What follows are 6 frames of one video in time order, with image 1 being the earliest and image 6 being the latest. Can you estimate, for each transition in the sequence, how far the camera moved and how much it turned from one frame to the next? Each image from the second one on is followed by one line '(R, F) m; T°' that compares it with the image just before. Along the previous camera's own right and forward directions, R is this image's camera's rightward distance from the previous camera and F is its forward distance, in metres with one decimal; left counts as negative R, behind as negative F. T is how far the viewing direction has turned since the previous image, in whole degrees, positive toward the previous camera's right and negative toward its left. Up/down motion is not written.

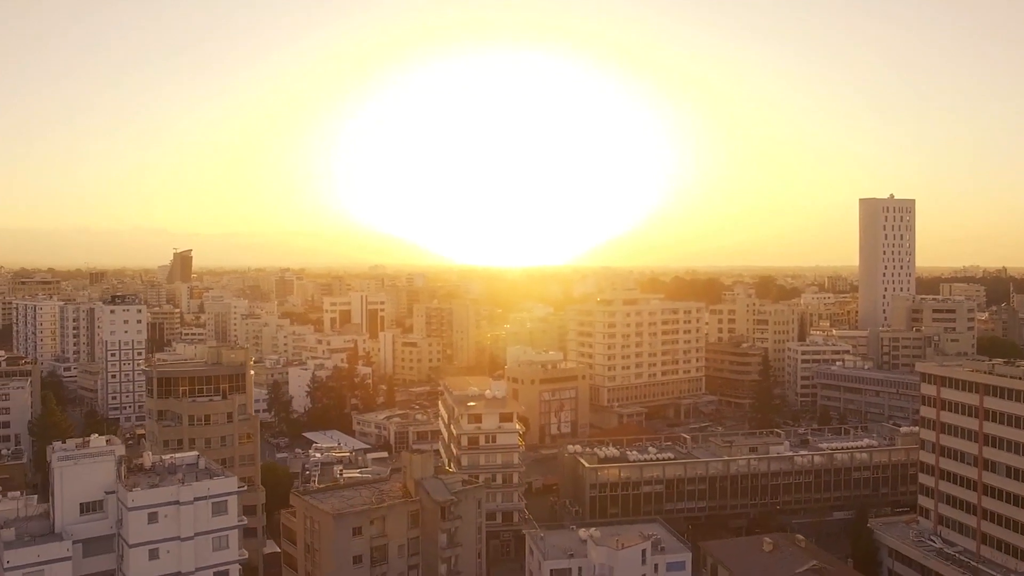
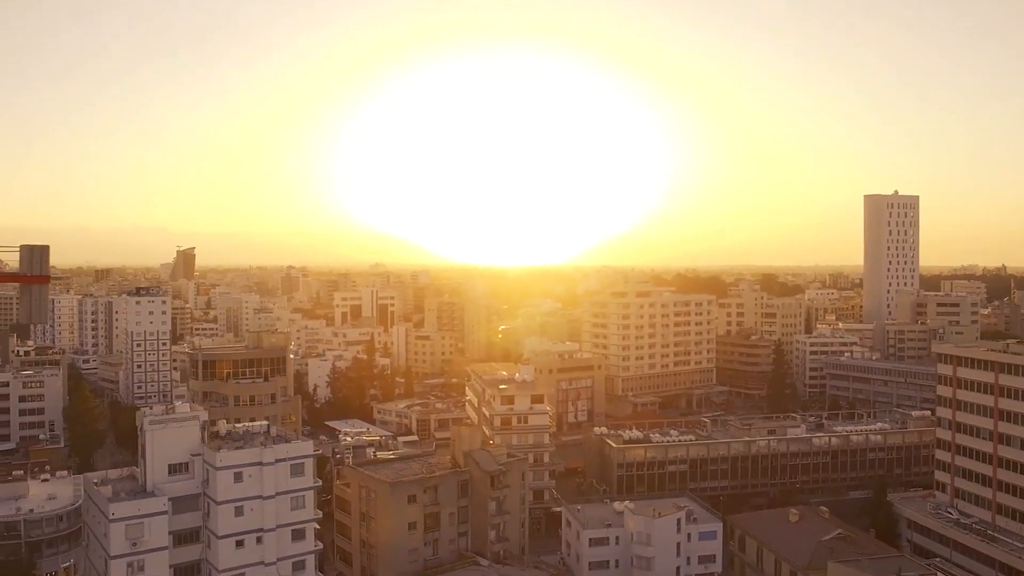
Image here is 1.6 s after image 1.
(-1.6, -1.5) m; 0°
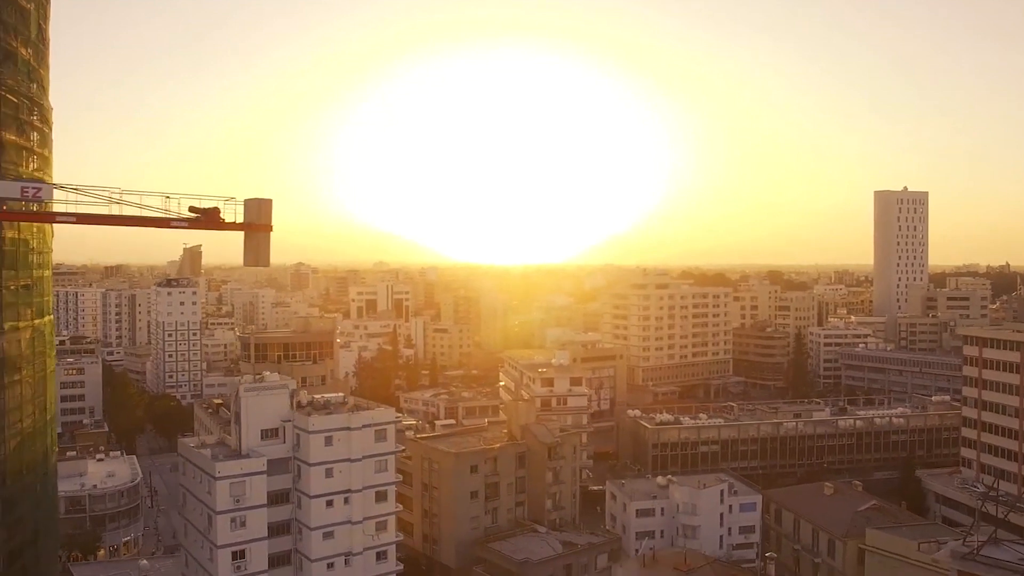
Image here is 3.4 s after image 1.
(-2.0, -1.5) m; 0°
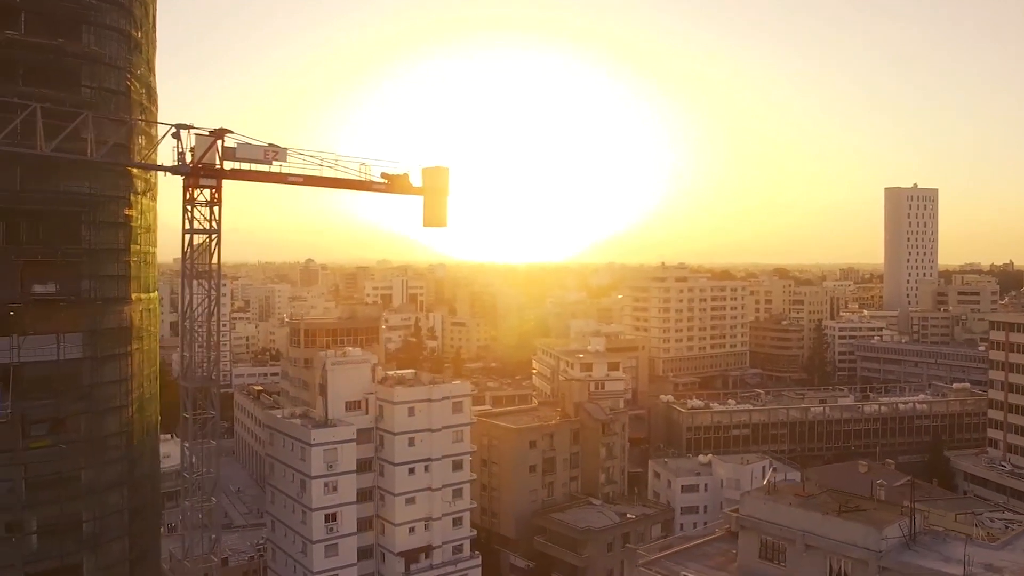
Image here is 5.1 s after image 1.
(-2.1, -1.4) m; 0°
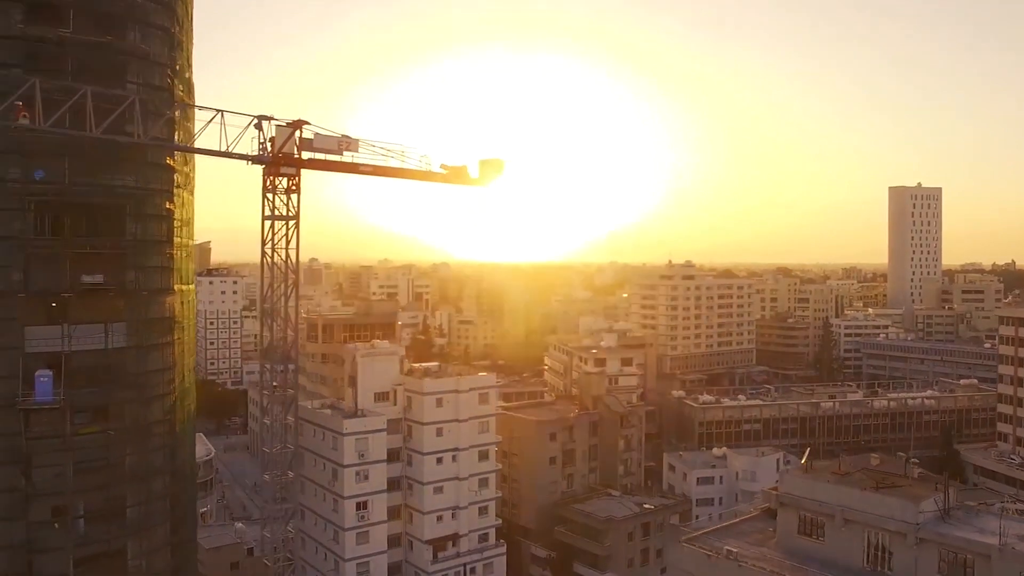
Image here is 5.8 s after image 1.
(-0.8, -0.5) m; 0°
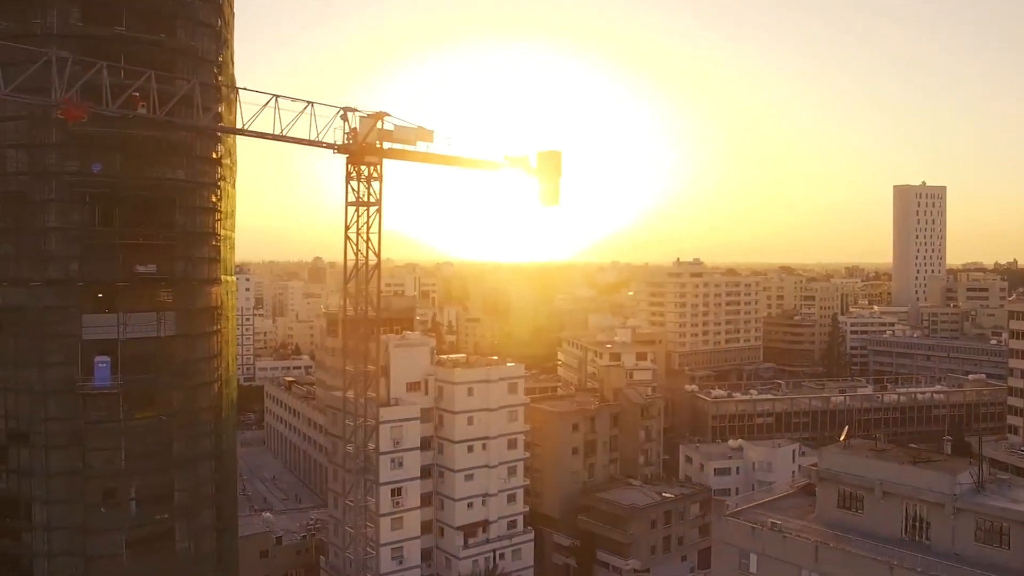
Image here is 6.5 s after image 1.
(-0.9, -0.7) m; 0°
